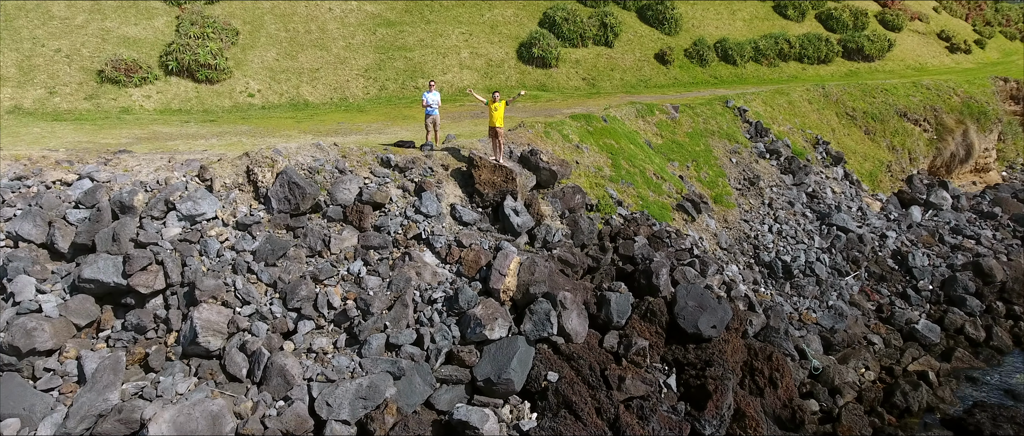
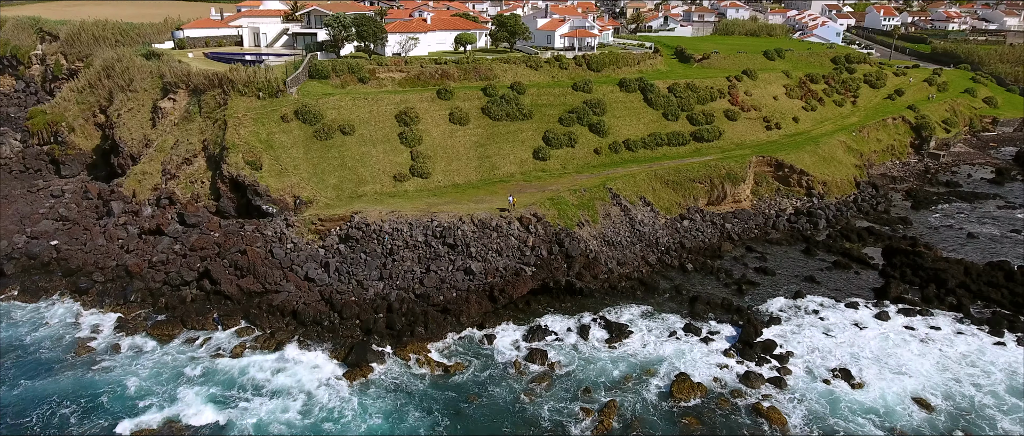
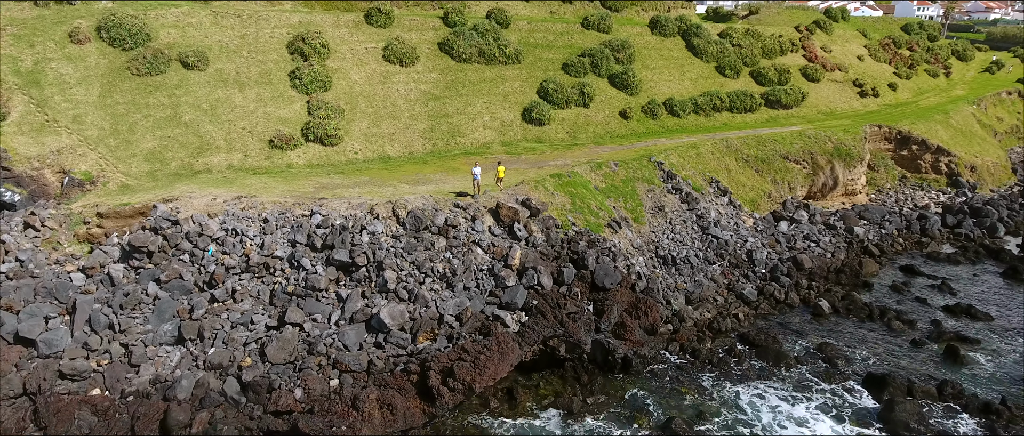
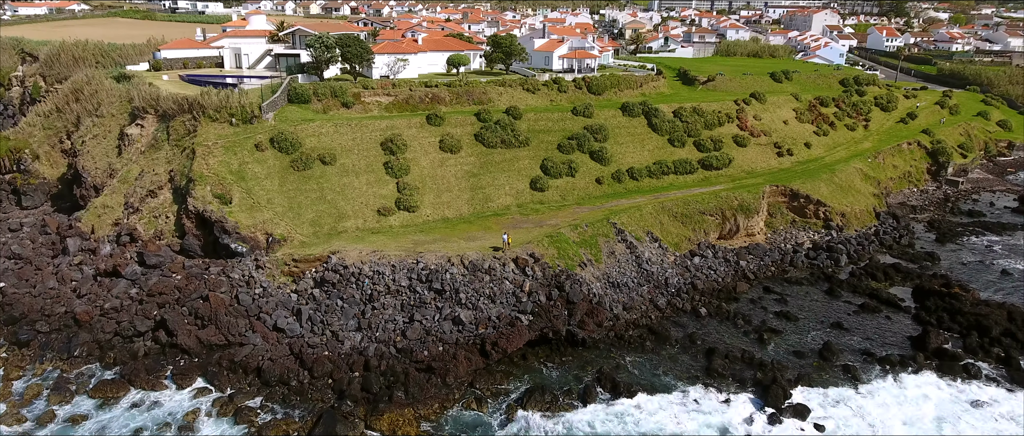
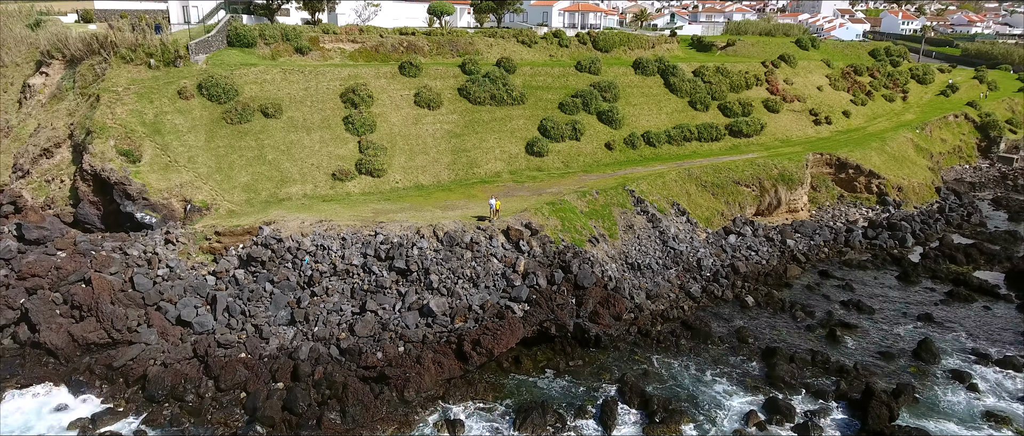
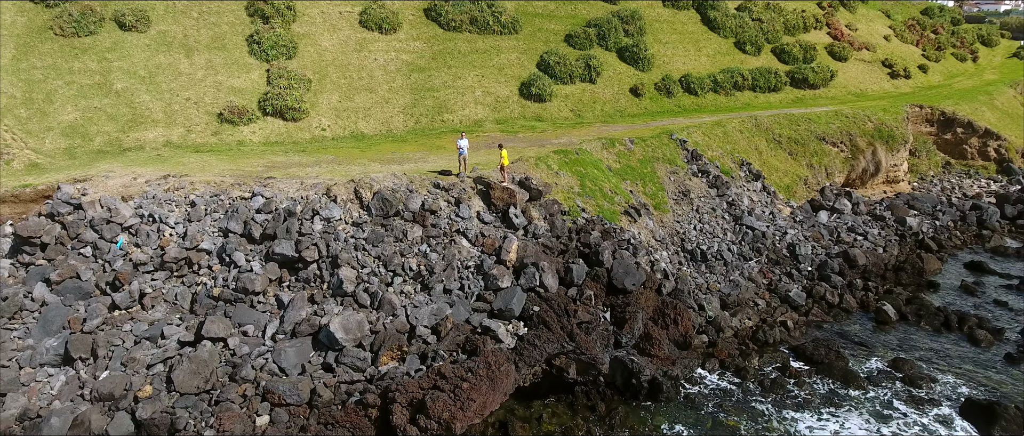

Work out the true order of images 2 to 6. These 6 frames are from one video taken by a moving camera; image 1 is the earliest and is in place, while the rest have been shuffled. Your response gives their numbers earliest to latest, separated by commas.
6, 3, 5, 4, 2
